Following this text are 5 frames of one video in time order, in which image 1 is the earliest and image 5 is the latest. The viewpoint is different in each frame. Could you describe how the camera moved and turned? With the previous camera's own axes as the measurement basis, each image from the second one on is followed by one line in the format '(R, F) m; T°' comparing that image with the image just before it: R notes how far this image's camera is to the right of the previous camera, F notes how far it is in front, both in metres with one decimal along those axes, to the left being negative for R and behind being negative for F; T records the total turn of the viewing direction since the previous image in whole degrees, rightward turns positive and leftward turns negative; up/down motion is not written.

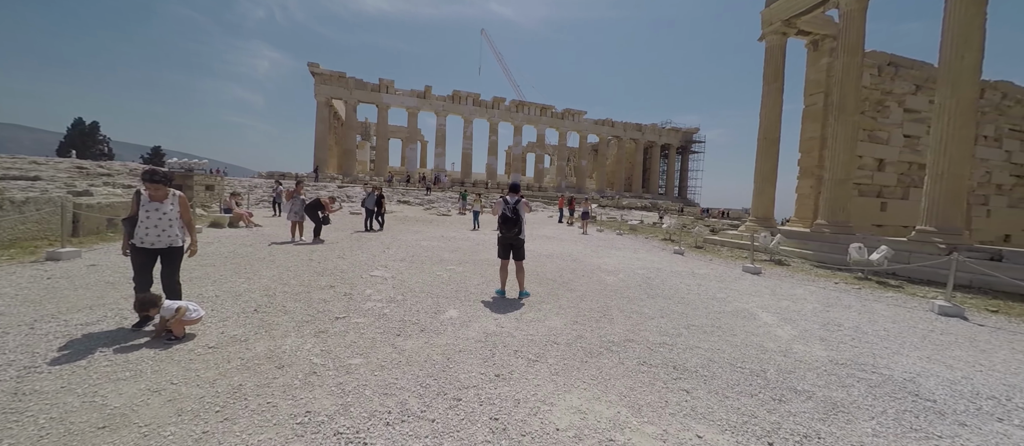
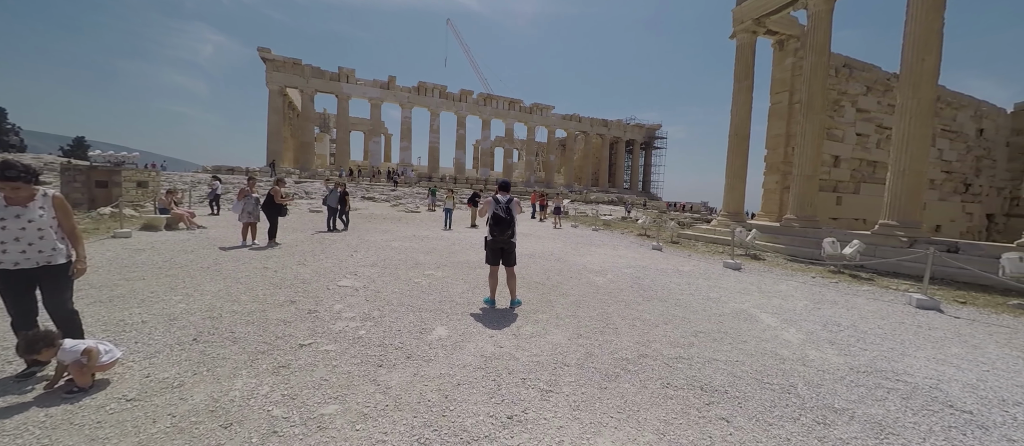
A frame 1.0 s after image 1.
(-0.3, +0.5) m; +5°
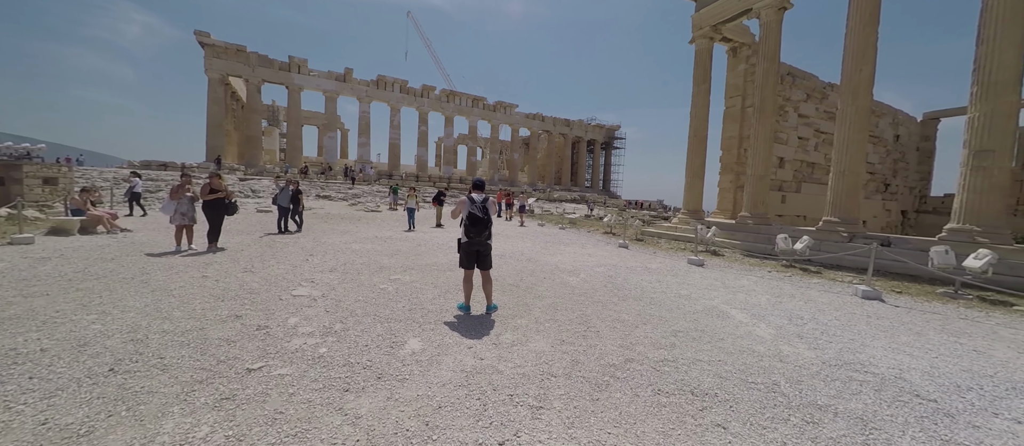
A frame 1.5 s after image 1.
(-0.1, +0.2) m; +6°
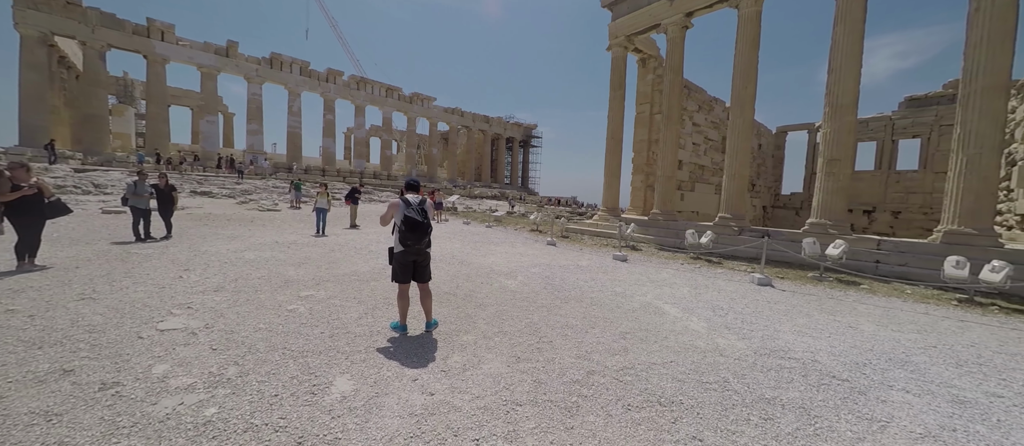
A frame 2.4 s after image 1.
(-0.3, +0.4) m; +13°
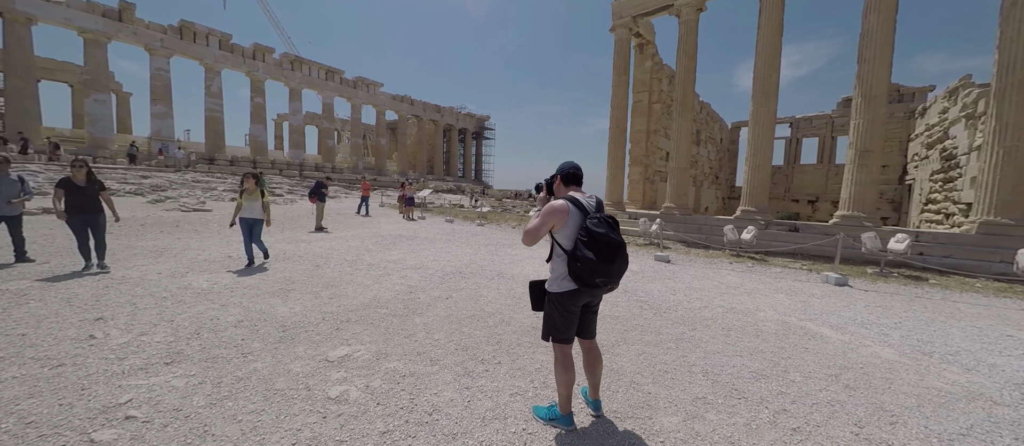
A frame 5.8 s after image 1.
(-1.5, +1.5) m; +9°
